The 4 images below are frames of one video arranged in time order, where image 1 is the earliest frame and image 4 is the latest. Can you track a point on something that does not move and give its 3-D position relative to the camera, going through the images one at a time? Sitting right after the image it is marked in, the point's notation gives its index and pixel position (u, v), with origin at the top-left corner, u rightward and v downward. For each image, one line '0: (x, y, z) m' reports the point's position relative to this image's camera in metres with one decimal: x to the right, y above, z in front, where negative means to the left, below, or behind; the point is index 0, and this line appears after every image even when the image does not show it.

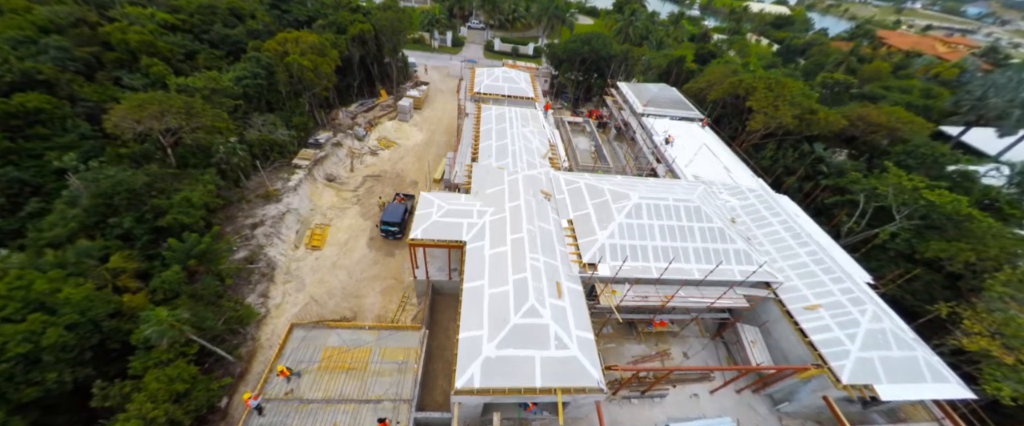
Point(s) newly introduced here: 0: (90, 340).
0: (-22.3, -6.7, +16.3) m
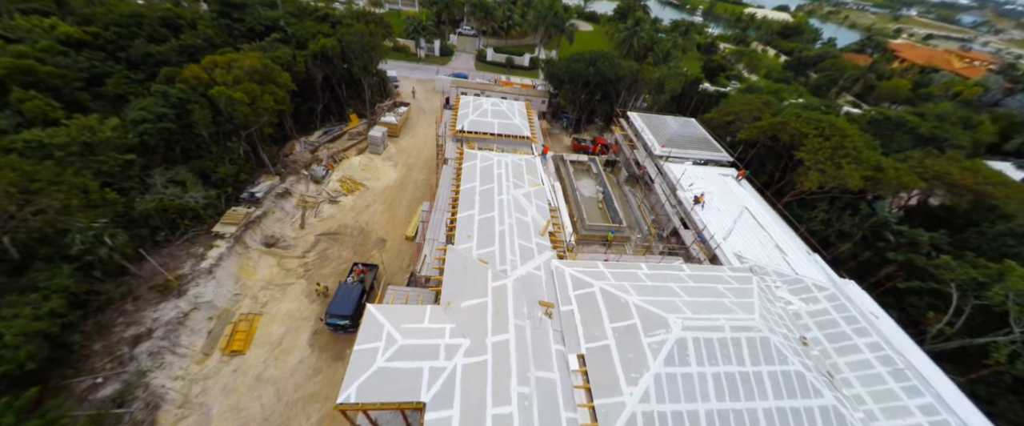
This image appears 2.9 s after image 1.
0: (-23.0, -13.5, +8.6) m
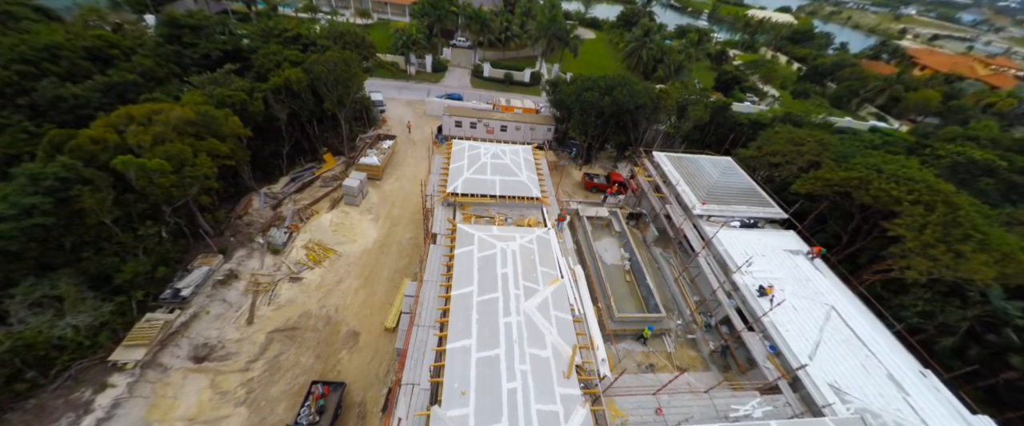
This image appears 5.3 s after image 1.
0: (-22.1, -20.5, +1.8) m
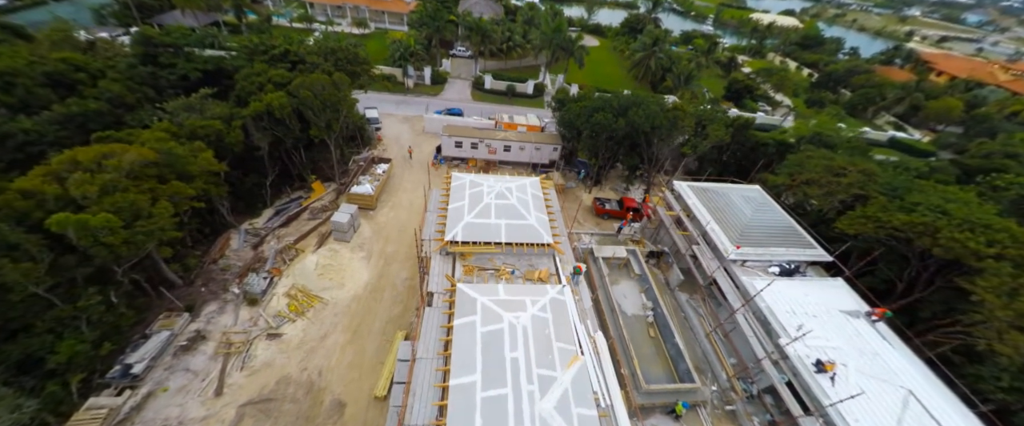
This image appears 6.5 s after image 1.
0: (-21.5, -24.1, -1.5) m
